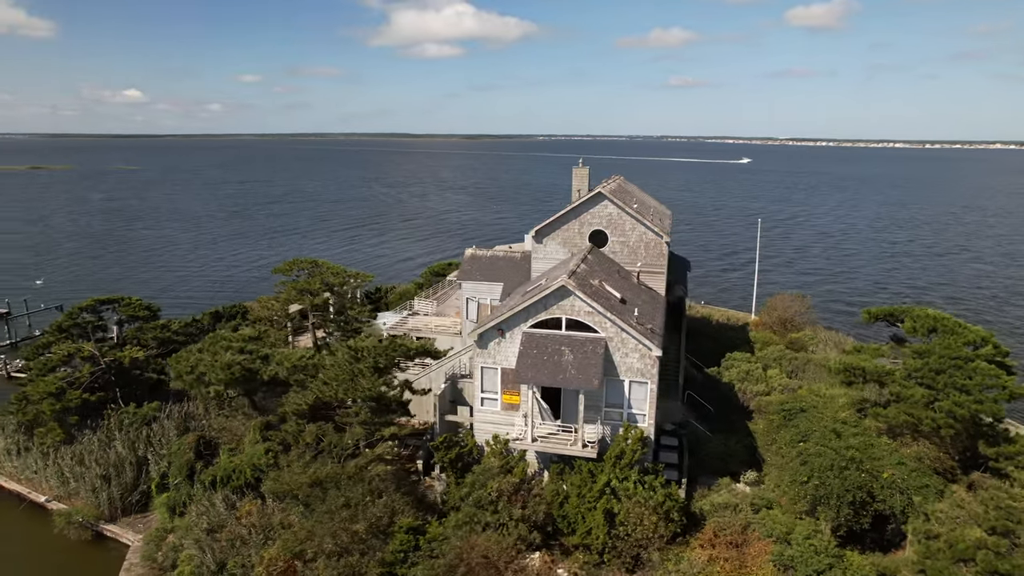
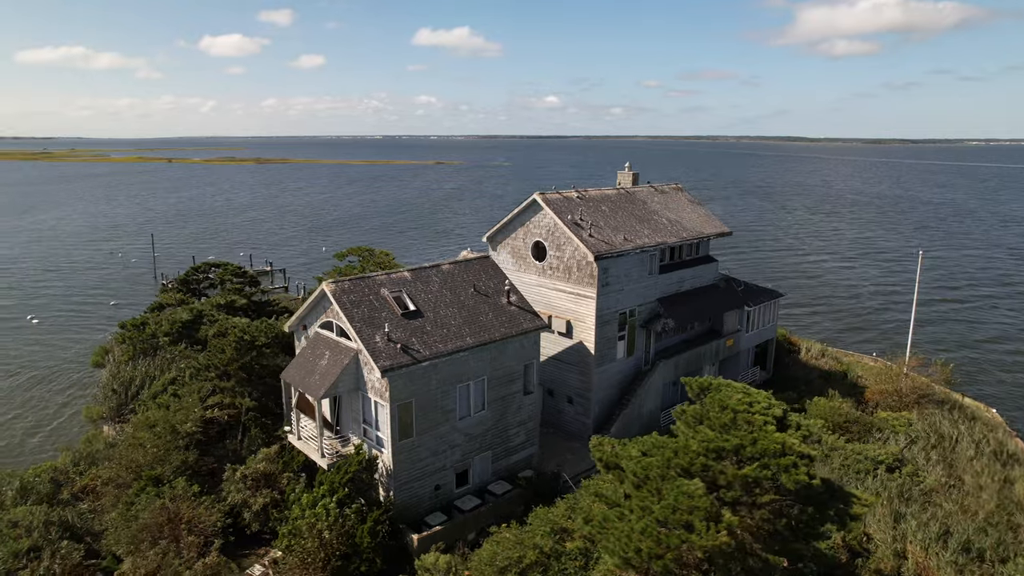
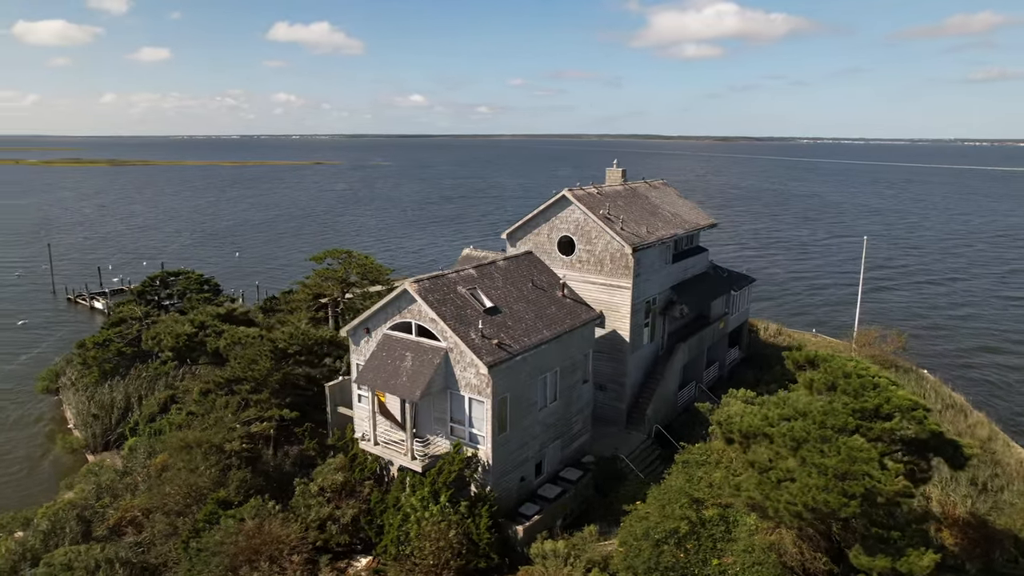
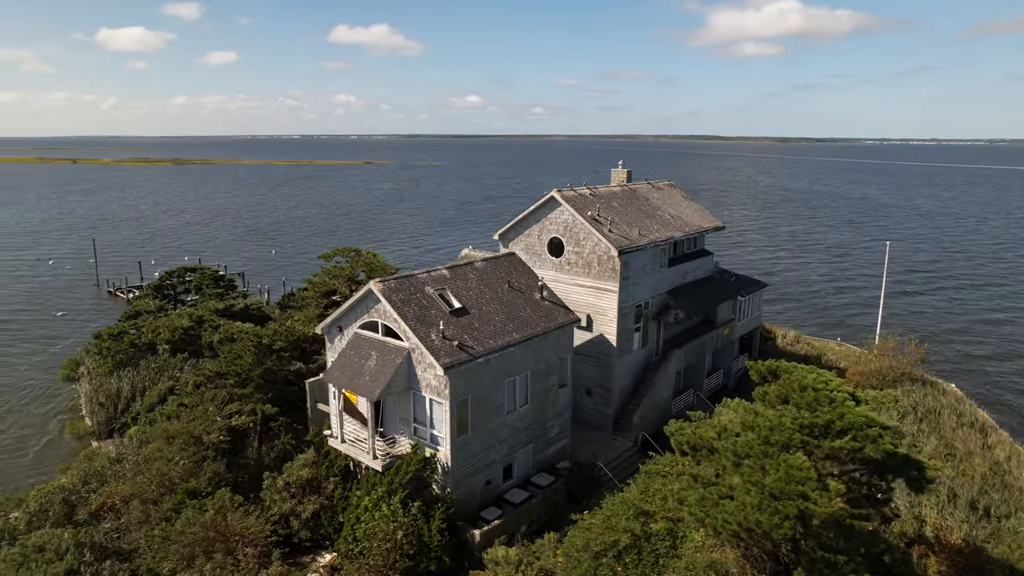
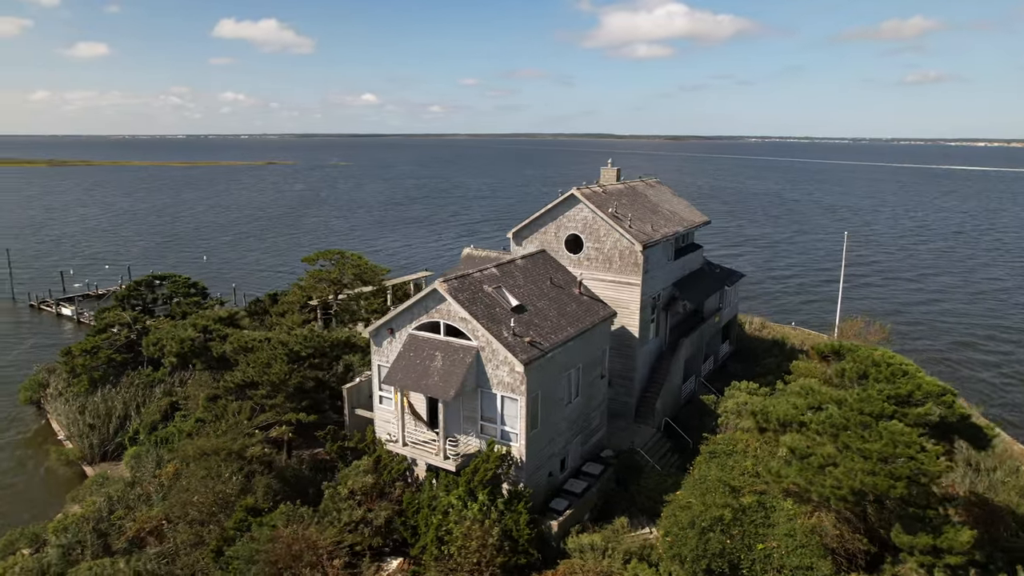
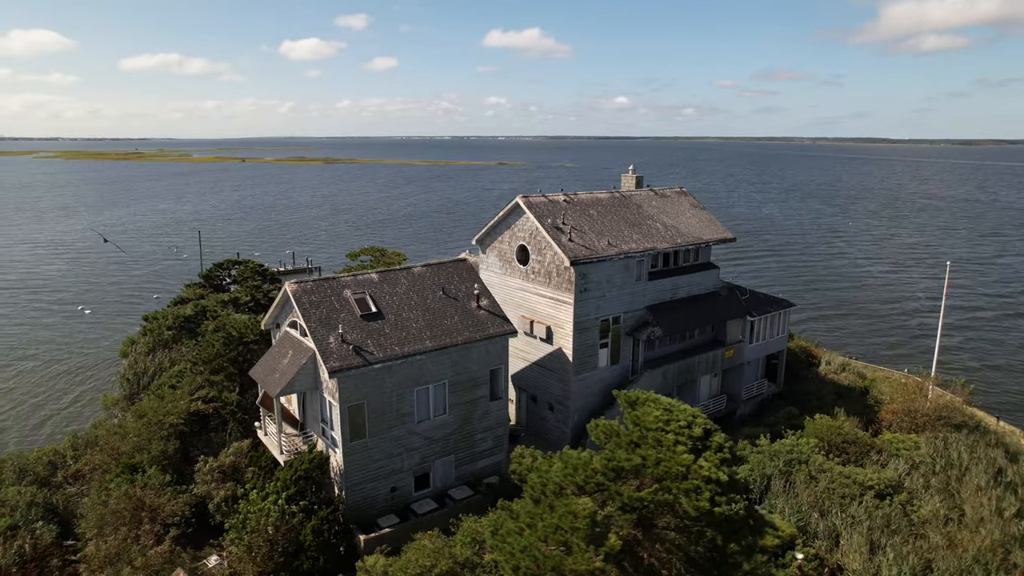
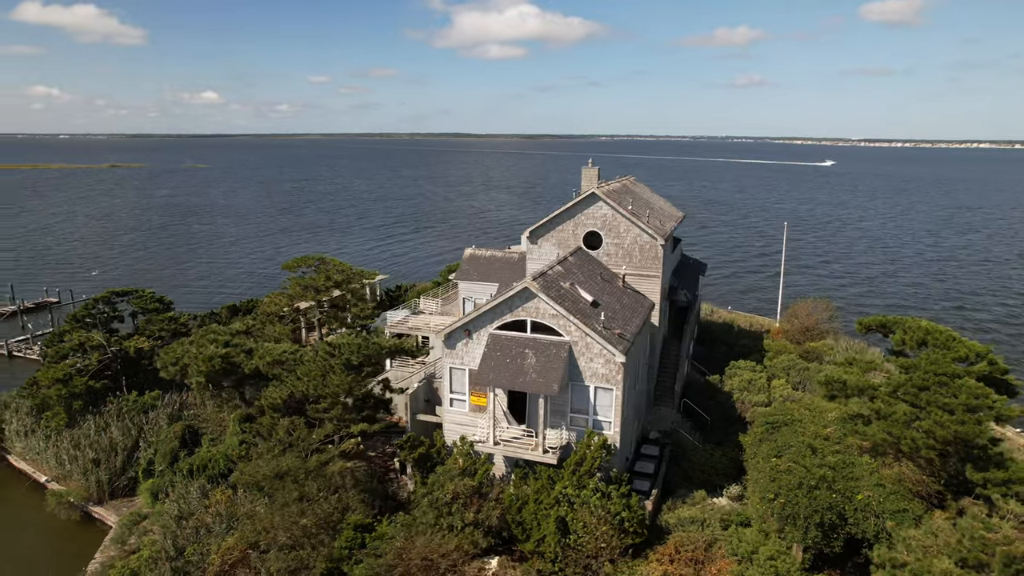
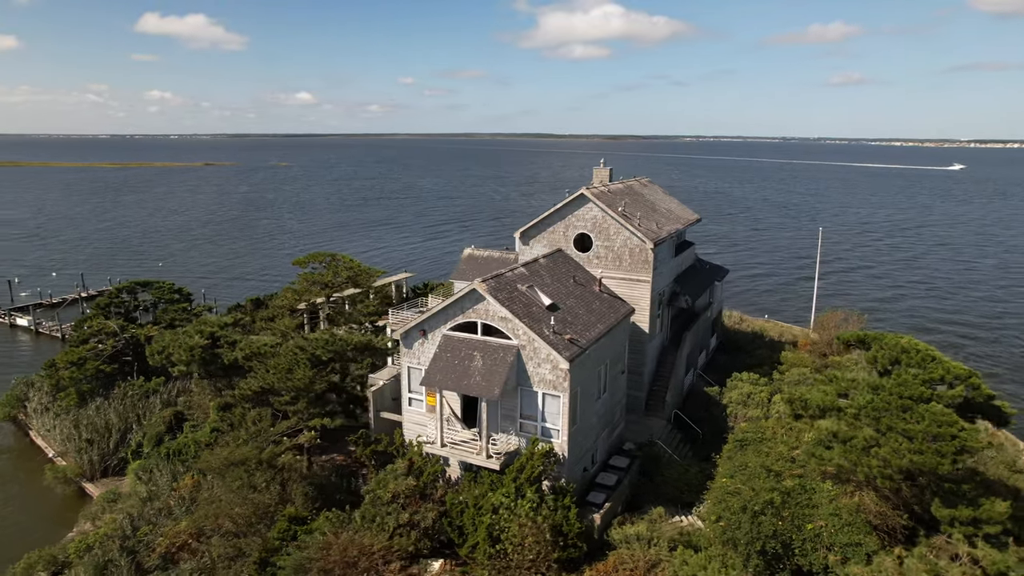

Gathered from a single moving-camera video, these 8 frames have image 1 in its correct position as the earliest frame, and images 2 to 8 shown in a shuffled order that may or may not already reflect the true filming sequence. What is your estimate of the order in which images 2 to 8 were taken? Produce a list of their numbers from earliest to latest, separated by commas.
7, 8, 5, 3, 4, 2, 6
